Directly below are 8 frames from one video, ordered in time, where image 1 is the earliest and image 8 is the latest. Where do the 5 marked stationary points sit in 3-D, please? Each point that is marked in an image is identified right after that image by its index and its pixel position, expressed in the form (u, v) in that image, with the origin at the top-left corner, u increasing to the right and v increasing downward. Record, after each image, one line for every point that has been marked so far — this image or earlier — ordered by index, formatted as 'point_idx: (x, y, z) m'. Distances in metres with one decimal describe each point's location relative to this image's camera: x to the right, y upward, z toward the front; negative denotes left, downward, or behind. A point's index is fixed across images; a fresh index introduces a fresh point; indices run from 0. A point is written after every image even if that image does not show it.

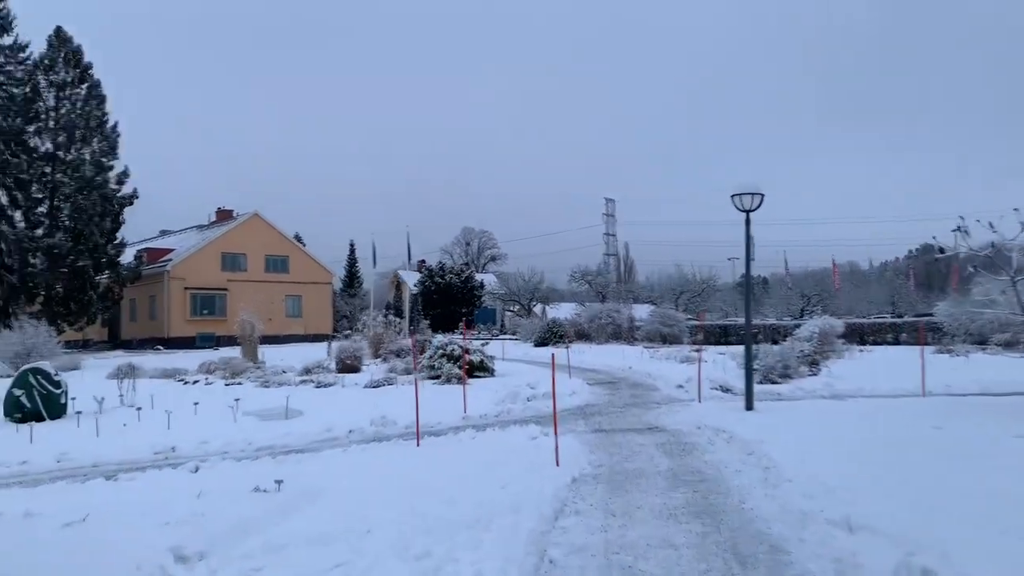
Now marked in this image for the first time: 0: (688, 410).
0: (+2.6, -1.8, +12.8) m
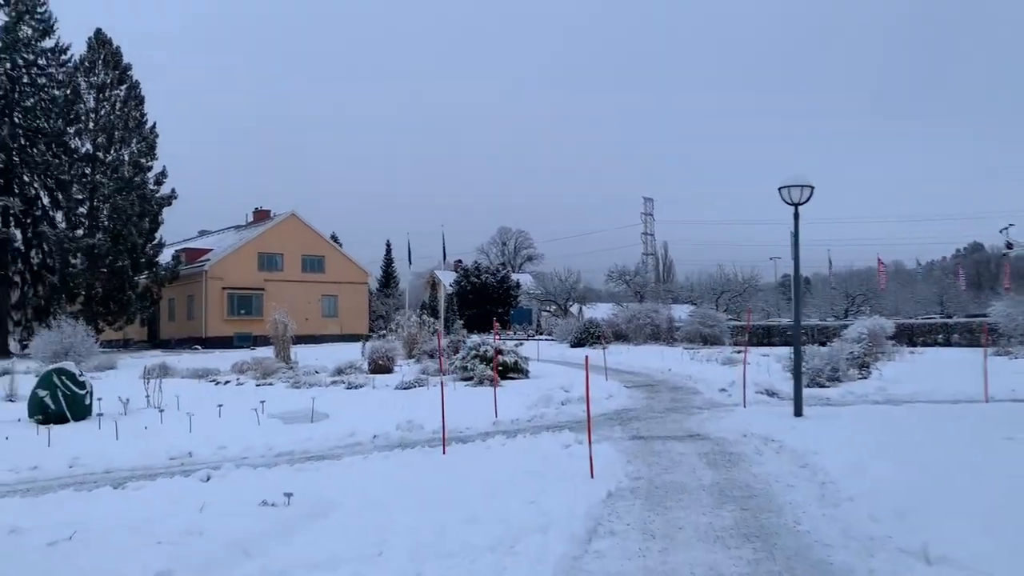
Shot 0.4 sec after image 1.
0: (+3.0, -1.7, +12.1) m
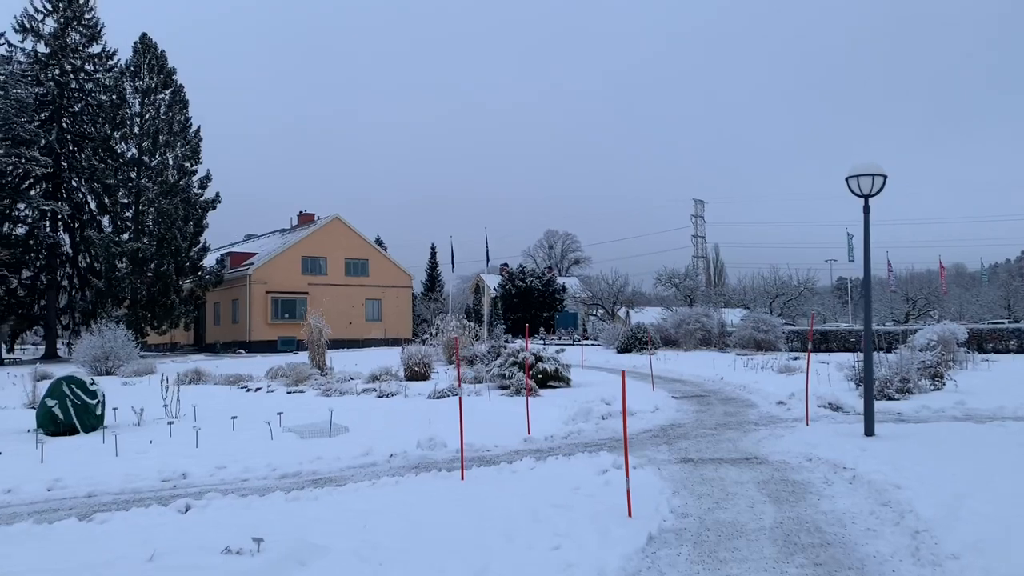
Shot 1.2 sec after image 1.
0: (+3.4, -1.8, +10.8) m
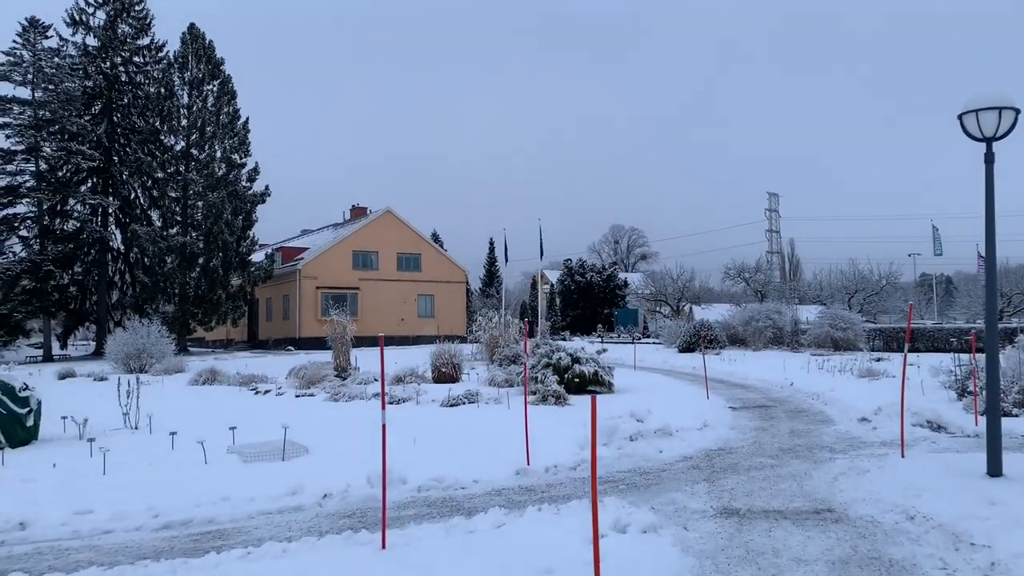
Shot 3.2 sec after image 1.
0: (+3.4, -1.6, +8.0) m
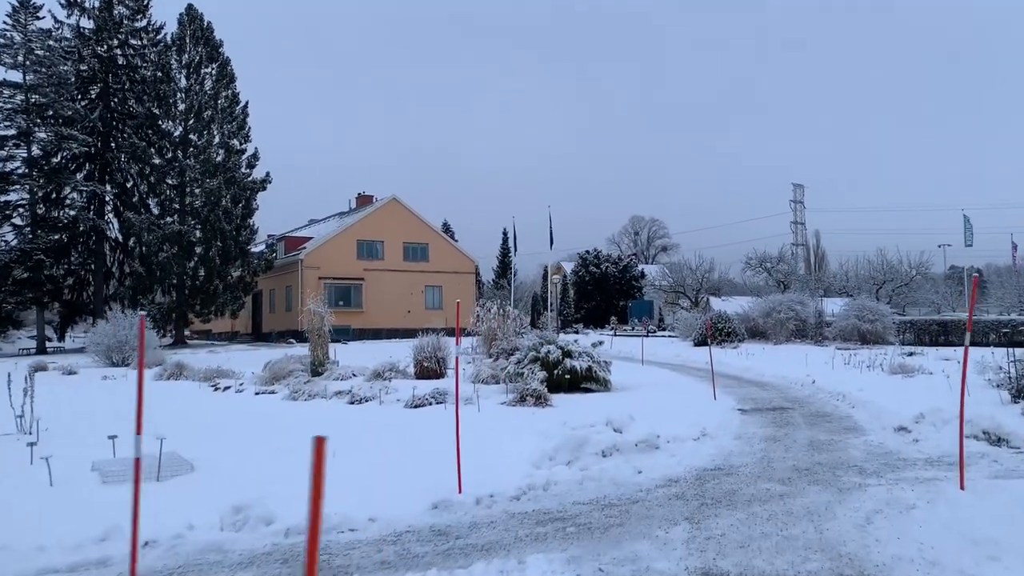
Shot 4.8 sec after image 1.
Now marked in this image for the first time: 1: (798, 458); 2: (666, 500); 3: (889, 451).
0: (+2.8, -1.4, +5.8) m
1: (+2.6, -1.5, +7.9) m
2: (+1.1, -1.5, +6.2) m
3: (+3.4, -1.5, +8.0) m
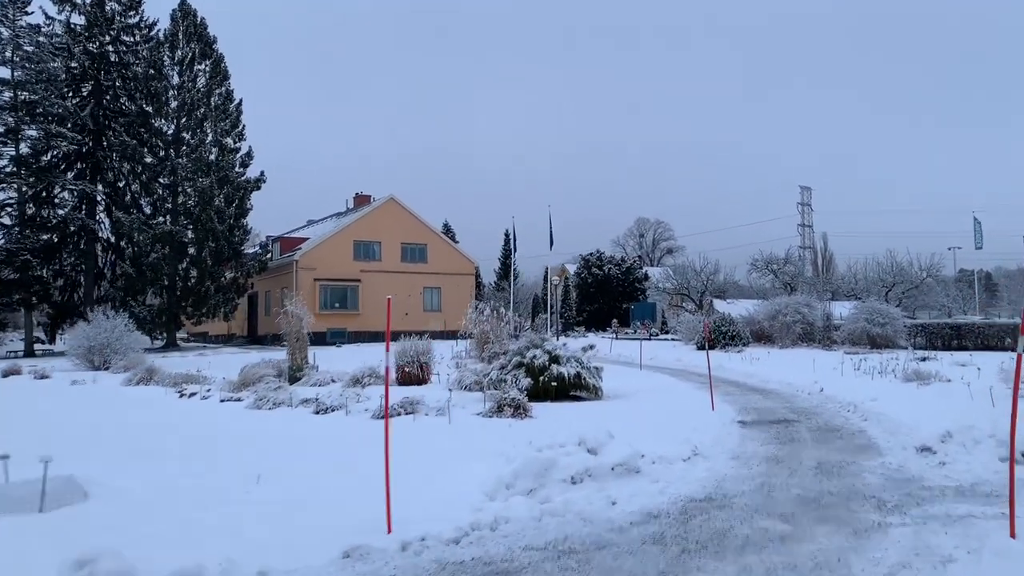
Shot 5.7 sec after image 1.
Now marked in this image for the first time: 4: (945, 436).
0: (+2.4, -1.4, +4.6) m
1: (+2.2, -1.5, +6.7) m
2: (+0.7, -1.5, +5.0) m
3: (+3.1, -1.4, +6.8) m
4: (+3.9, -1.3, +8.0) m
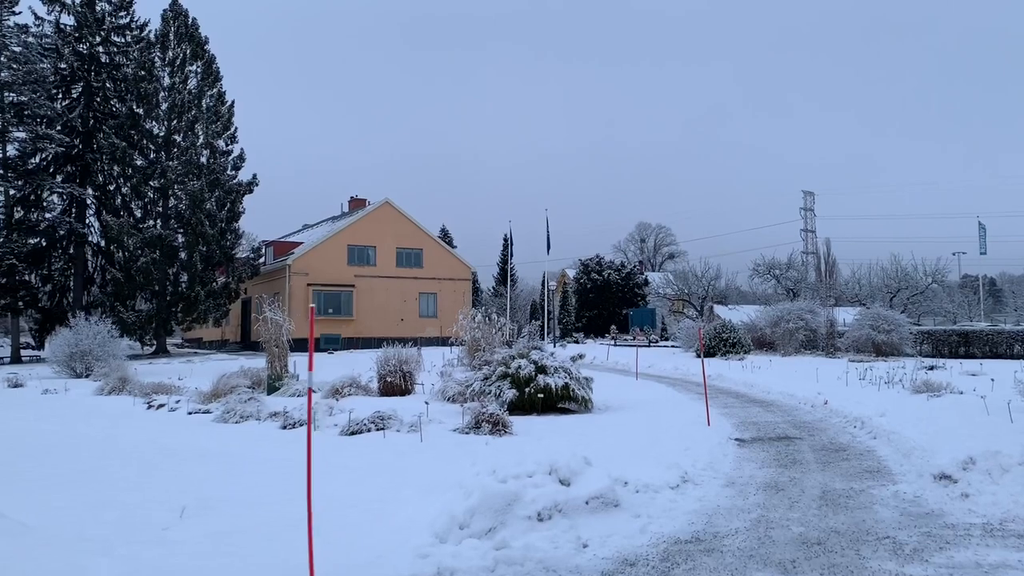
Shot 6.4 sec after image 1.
0: (+2.2, -1.4, +3.8) m
1: (+2.0, -1.5, +5.9) m
2: (+0.5, -1.5, +4.2) m
3: (+2.8, -1.5, +5.9) m
4: (+3.6, -1.4, +7.1) m
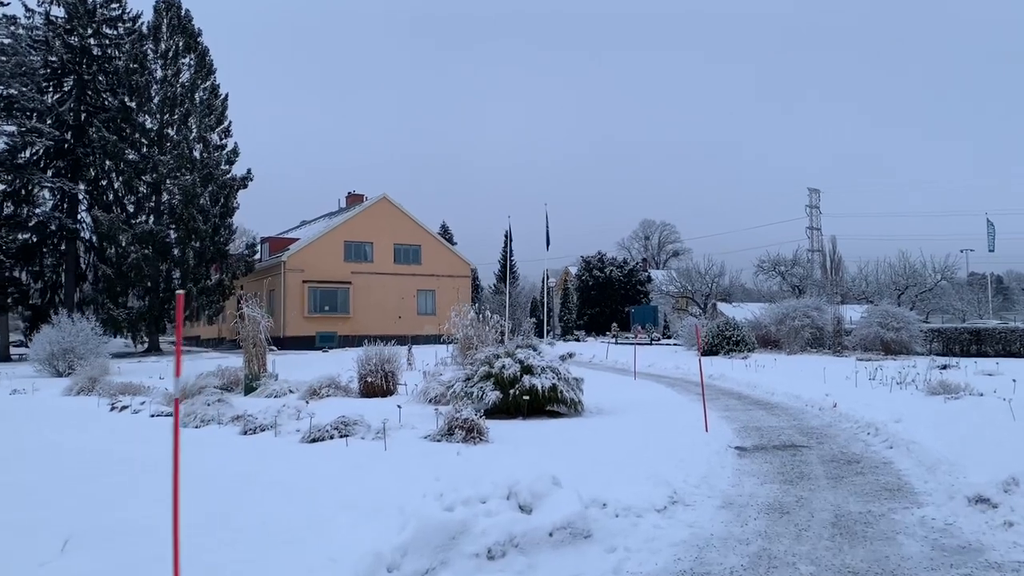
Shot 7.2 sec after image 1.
0: (+1.9, -1.3, +2.7) m
1: (+1.7, -1.5, +4.8) m
2: (+0.2, -1.4, +3.2) m
3: (+2.5, -1.4, +4.9) m
4: (+3.3, -1.3, +6.1) m
